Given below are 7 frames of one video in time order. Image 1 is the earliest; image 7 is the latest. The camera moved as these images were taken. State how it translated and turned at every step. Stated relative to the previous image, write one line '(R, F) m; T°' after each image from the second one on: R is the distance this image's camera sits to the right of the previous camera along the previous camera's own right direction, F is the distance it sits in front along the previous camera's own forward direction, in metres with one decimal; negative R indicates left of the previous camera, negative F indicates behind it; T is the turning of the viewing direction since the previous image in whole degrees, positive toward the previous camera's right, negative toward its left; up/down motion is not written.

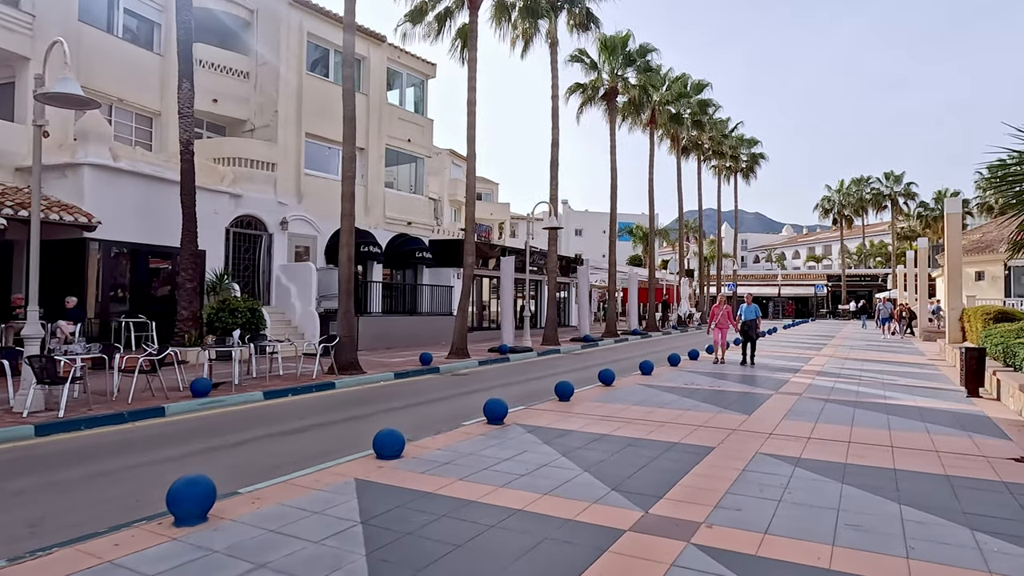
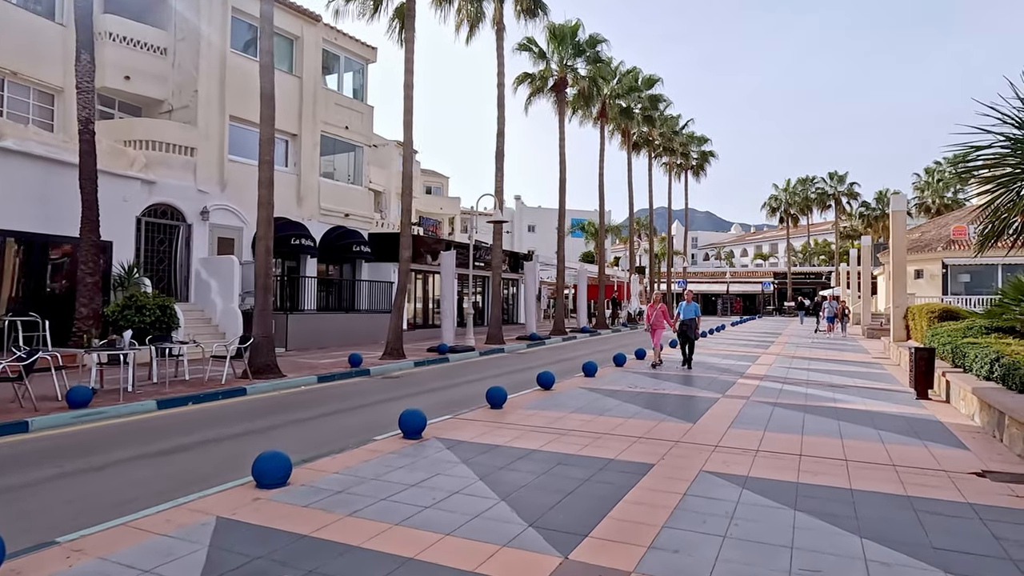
(+0.4, +1.0) m; +4°
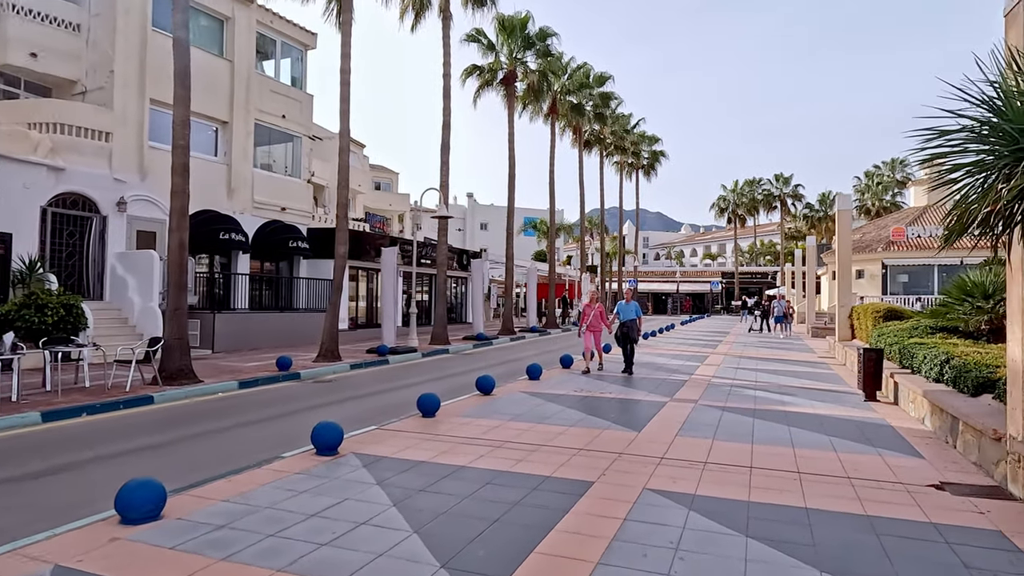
(+0.3, +0.8) m; +4°
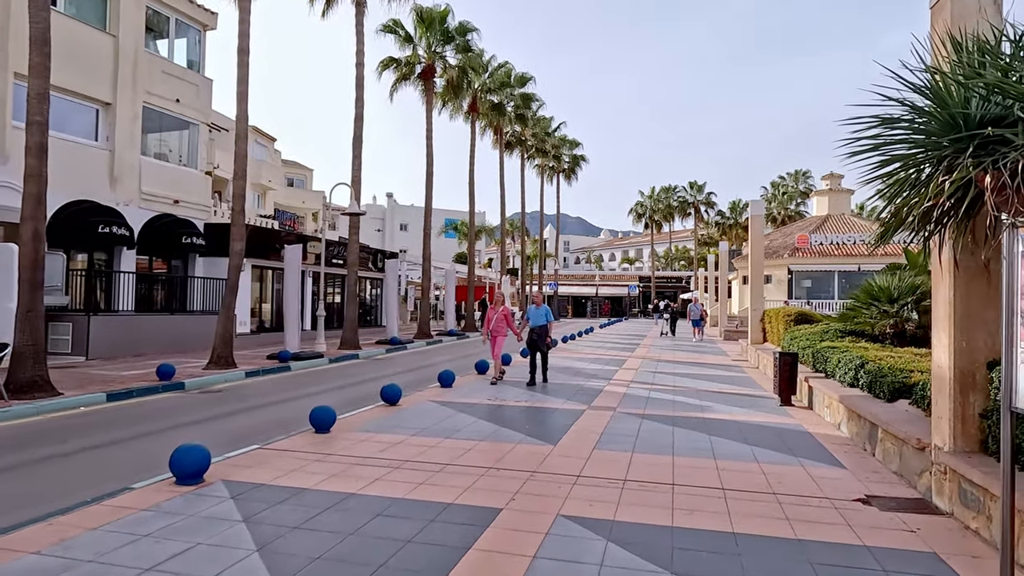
(+0.2, +0.8) m; +7°
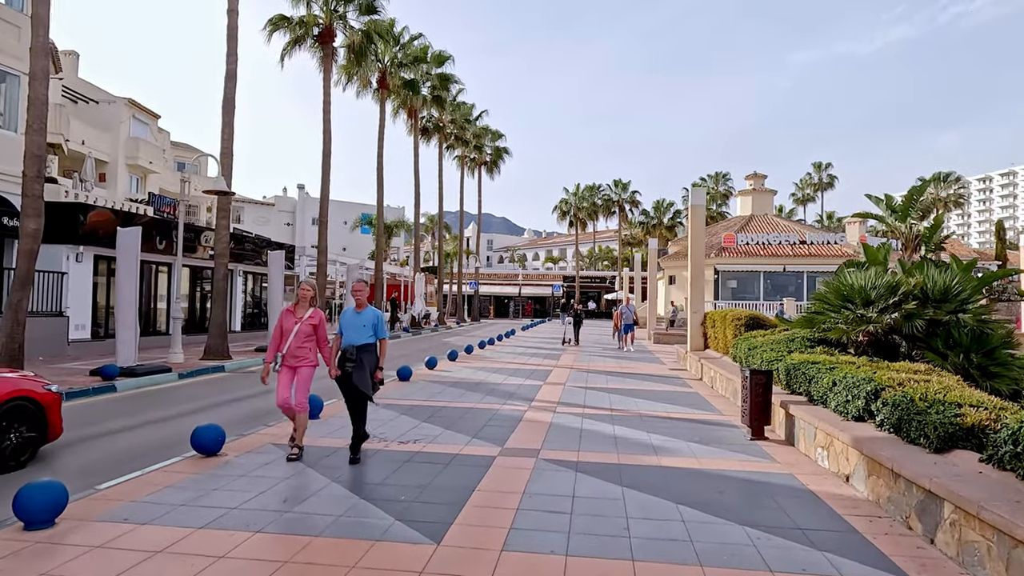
(+0.5, +3.2) m; +7°
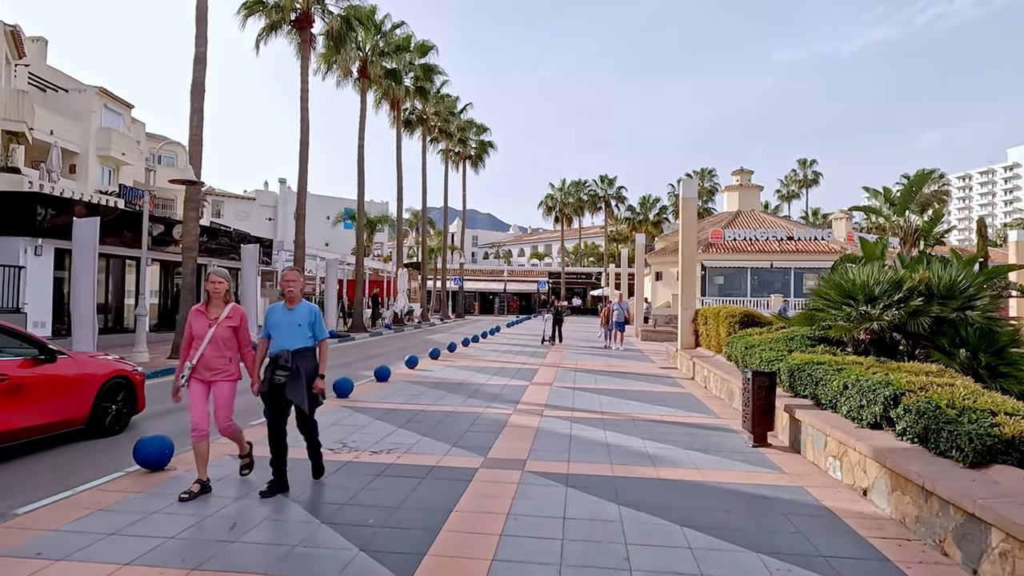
(0.0, +0.7) m; +1°
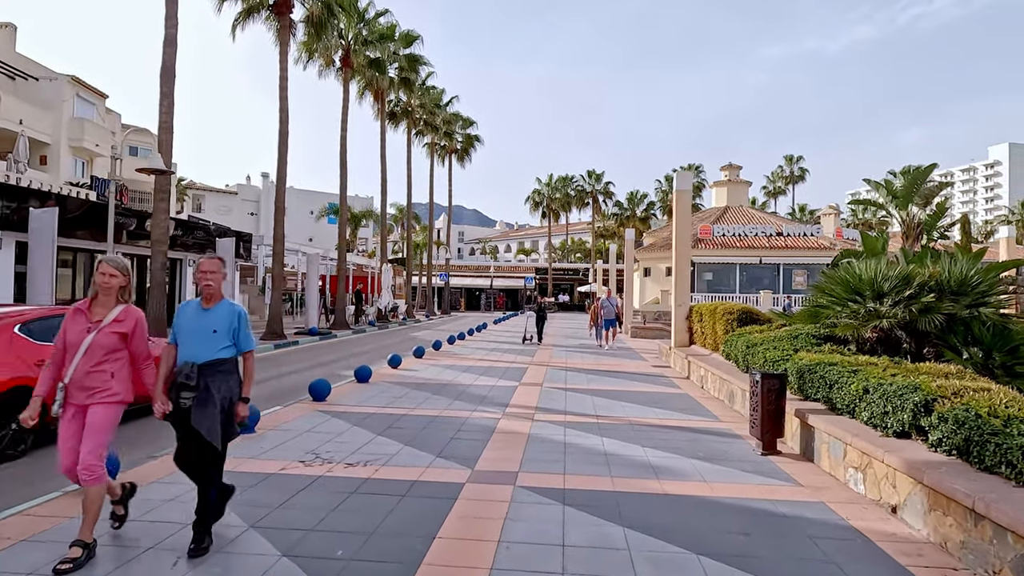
(0.0, +0.7) m; +1°
